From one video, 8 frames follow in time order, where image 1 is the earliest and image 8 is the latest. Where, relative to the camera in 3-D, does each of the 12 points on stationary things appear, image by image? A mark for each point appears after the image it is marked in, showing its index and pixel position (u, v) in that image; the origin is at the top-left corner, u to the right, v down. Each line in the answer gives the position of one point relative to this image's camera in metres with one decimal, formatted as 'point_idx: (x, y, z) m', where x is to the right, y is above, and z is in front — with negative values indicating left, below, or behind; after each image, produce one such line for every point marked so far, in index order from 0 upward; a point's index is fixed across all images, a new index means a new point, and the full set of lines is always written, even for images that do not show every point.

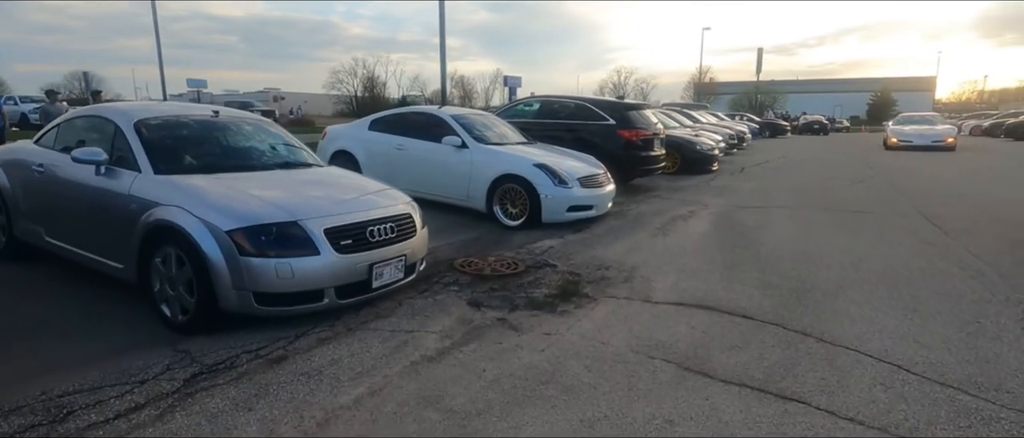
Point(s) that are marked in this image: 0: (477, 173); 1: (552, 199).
0: (-0.6, +0.8, +8.8) m
1: (+0.6, +0.3, +8.2) m
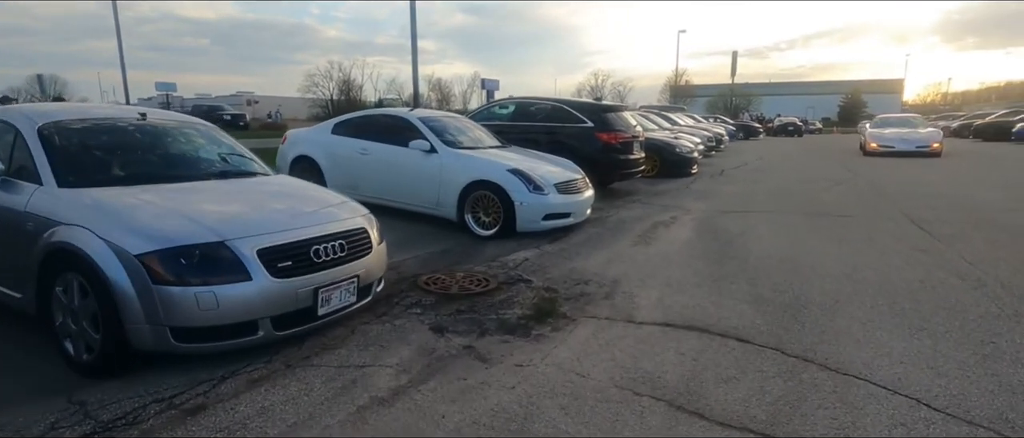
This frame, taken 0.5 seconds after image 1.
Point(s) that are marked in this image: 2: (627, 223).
0: (-1.0, +0.6, +8.2) m
1: (+0.2, +0.2, +7.7) m
2: (+2.0, -0.1, +9.2) m
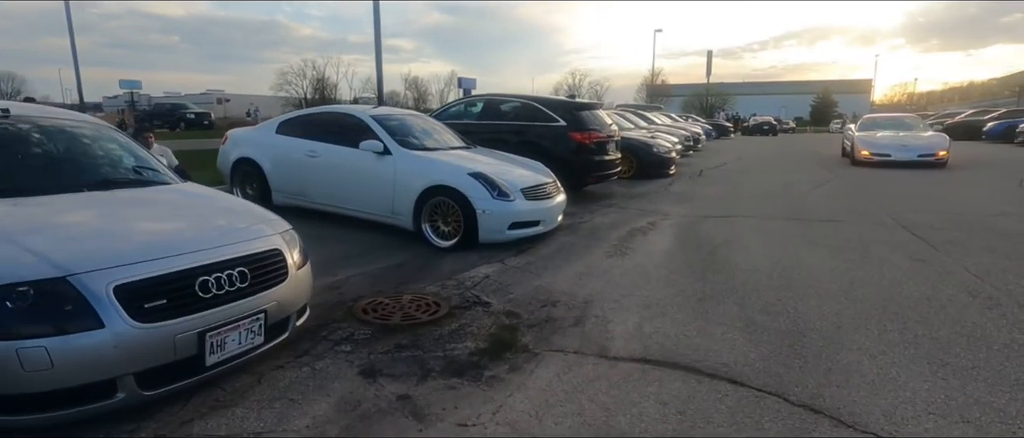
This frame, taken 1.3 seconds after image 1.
0: (-1.5, +0.5, +7.4) m
1: (-0.3, +0.1, +6.9) m
2: (+1.4, -0.2, +8.5) m
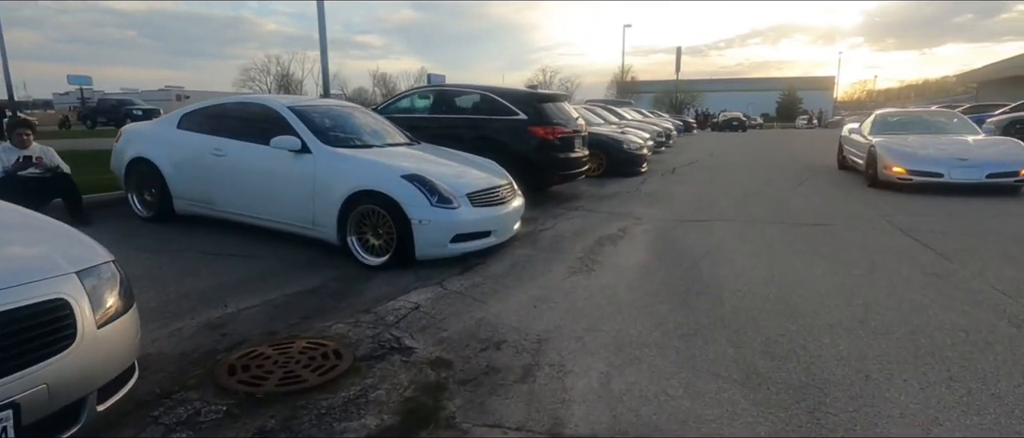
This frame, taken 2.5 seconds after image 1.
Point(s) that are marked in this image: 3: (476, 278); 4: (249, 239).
0: (-2.1, +0.3, +6.1) m
1: (-0.9, -0.1, +5.7) m
2: (+0.7, -0.3, +7.4) m
3: (-0.4, -0.6, +5.5) m
4: (-3.3, -0.2, +6.7) m
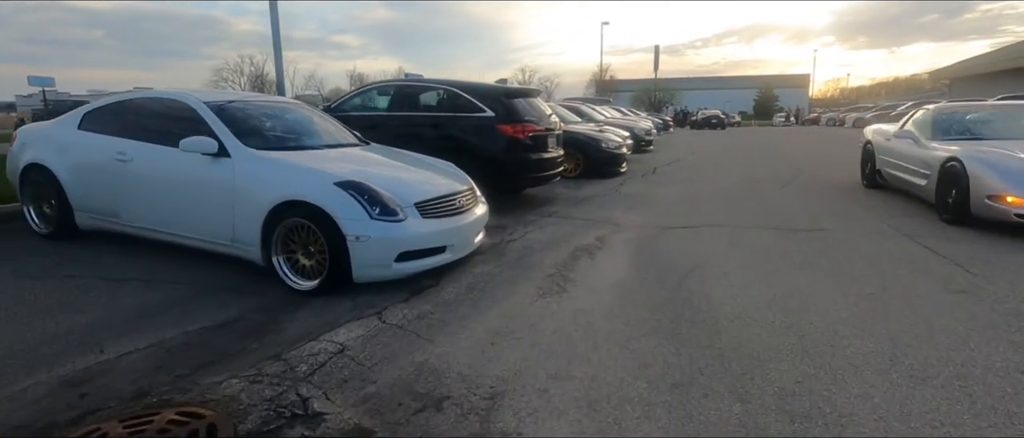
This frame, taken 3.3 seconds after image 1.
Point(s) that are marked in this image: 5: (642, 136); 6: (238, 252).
0: (-2.6, +0.2, +5.1) m
1: (-1.3, -0.2, +4.8) m
2: (+0.3, -0.4, +6.5) m
3: (-0.7, -0.7, +4.6) m
4: (-3.7, -0.4, +5.6) m
5: (+4.7, +3.0, +19.0) m
6: (-2.7, -0.3, +5.3) m
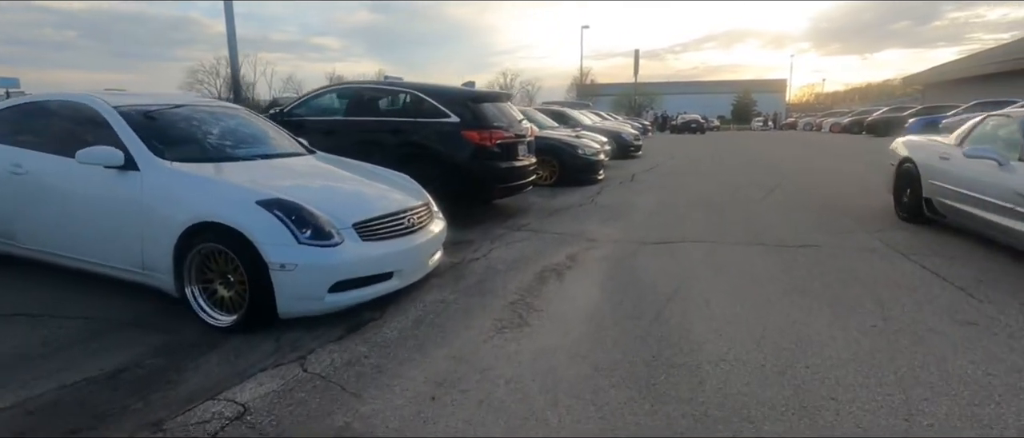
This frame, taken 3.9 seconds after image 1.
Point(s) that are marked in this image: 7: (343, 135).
0: (-2.9, 0.0, +4.4) m
1: (-1.6, -0.4, +4.1) m
2: (-0.1, -0.6, +5.8) m
3: (-1.1, -0.9, +3.9) m
4: (-4.1, -0.6, +4.9) m
5: (+3.8, +2.7, +18.5) m
6: (-3.1, -0.5, +4.5) m
7: (-2.8, +1.4, +8.8) m
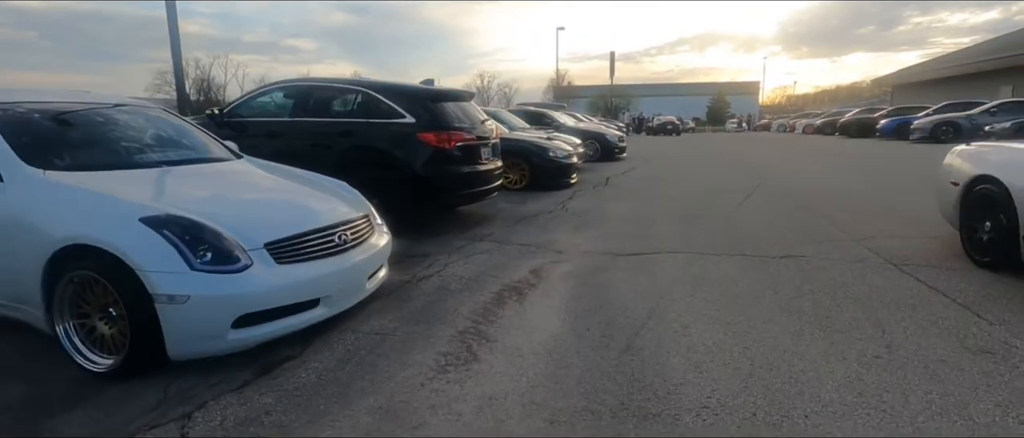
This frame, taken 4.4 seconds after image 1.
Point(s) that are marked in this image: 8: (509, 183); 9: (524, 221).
0: (-3.3, -0.1, +3.6) m
1: (-2.0, -0.5, +3.3) m
2: (-0.6, -0.7, +5.2) m
3: (-1.5, -1.0, +3.2) m
4: (-4.5, -0.8, +4.0) m
5: (+2.8, +2.6, +18.0) m
6: (-3.5, -0.7, +3.7) m
7: (-3.3, +1.2, +8.0) m
8: (-0.1, +0.8, +11.8) m
9: (+0.2, 0.0, +8.5) m
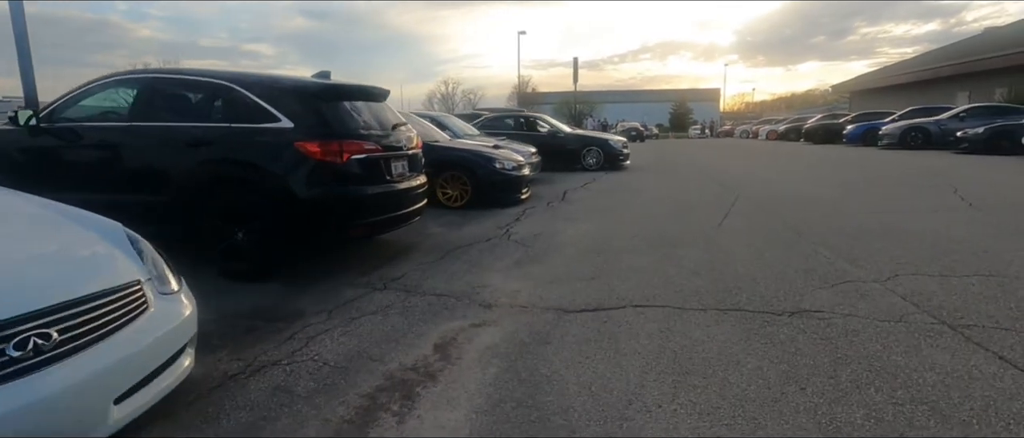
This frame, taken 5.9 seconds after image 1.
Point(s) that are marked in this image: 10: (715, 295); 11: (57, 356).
0: (-3.9, -0.5, +1.5) m
1: (-2.6, -0.9, +1.3) m
2: (-1.3, -1.1, +3.2) m
3: (-2.1, -1.4, +1.2) m
4: (-5.1, -1.2, +1.9) m
5: (+1.3, +2.1, +16.3) m
6: (-4.1, -1.1, +1.6) m
7: (-4.2, +0.8, +5.9) m
8: (-1.2, +0.3, +9.9) m
9: (-0.7, -0.4, +6.6) m
10: (+1.8, -0.7, +4.7) m
11: (-2.0, -0.6, +2.4) m
